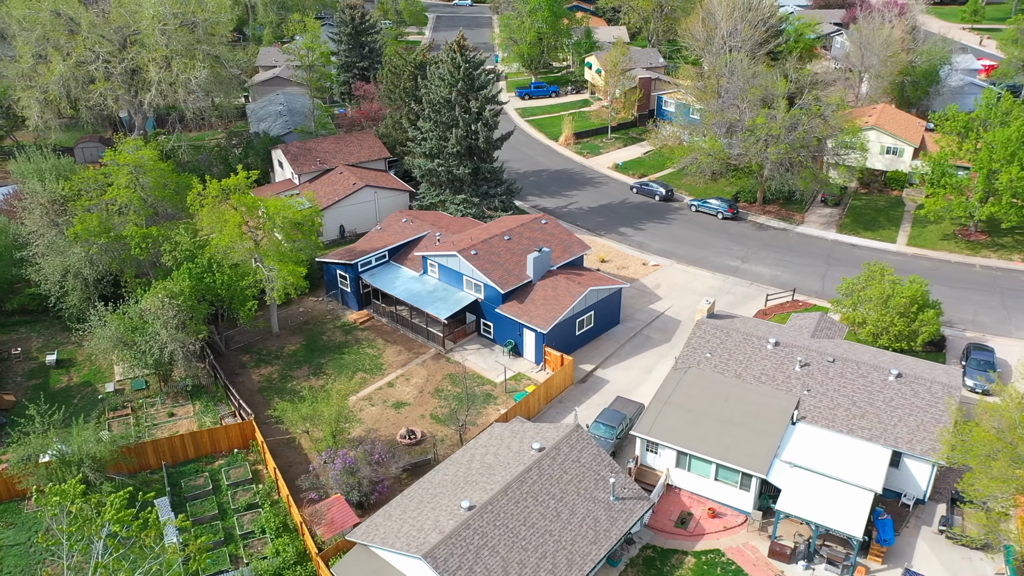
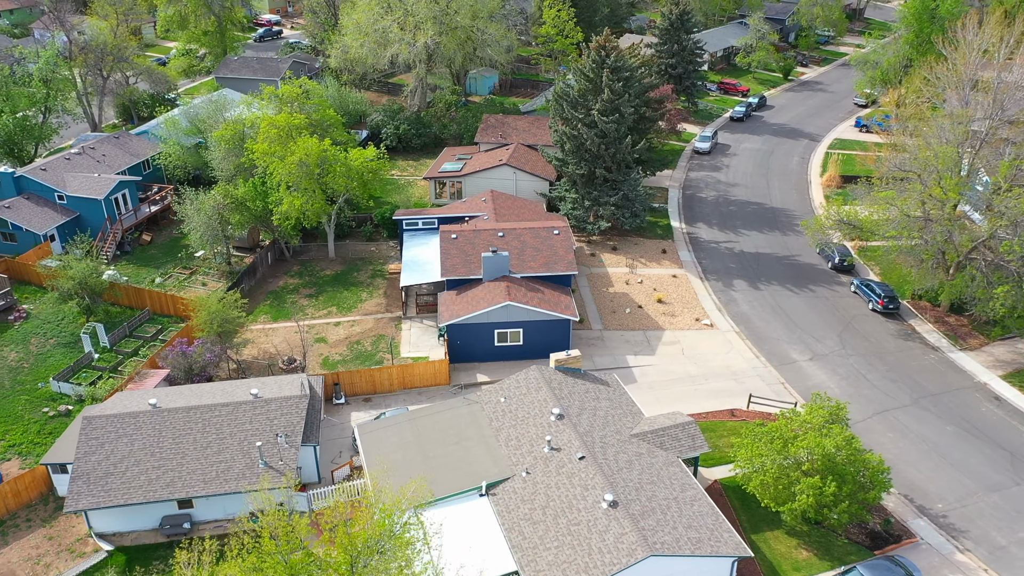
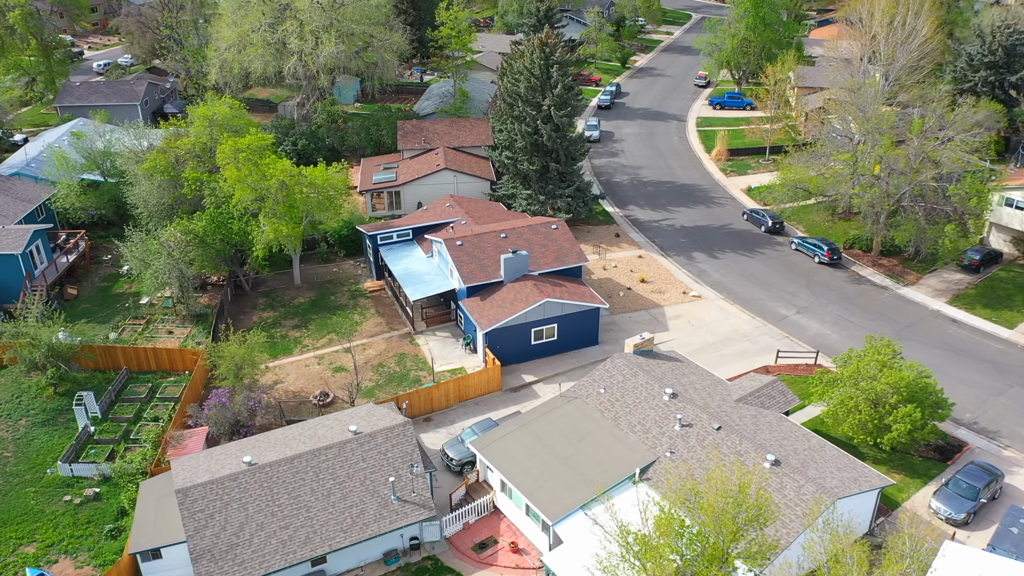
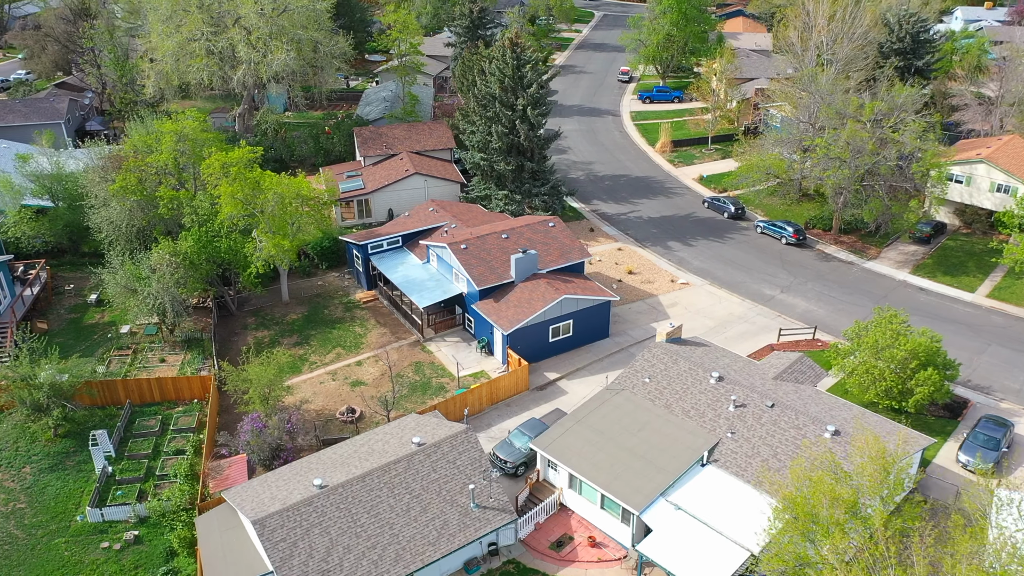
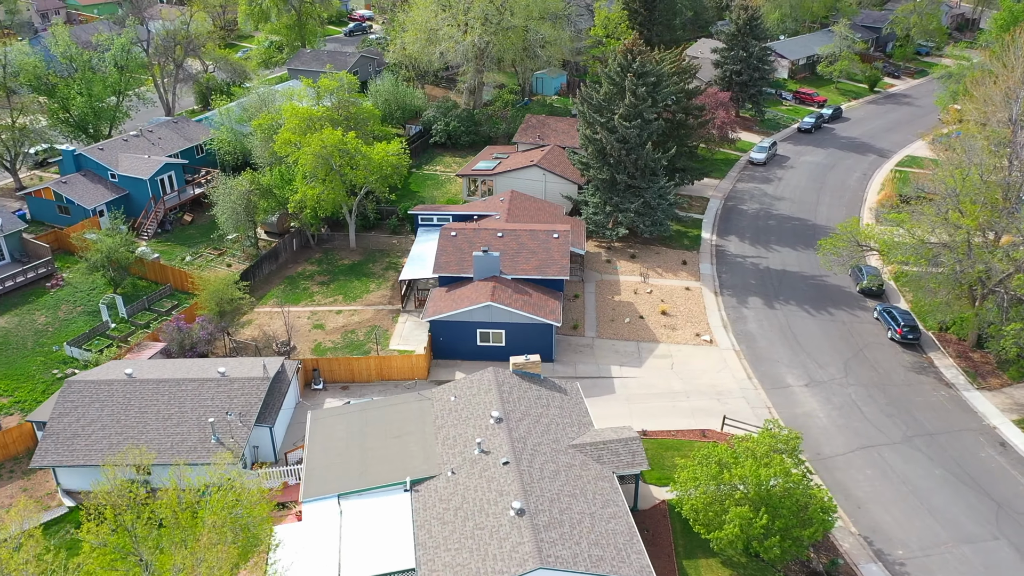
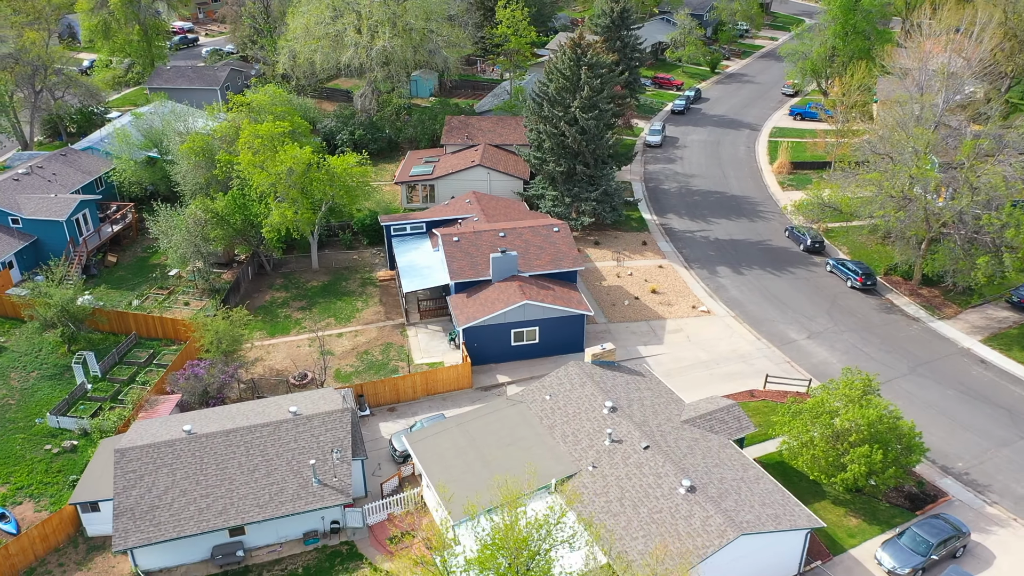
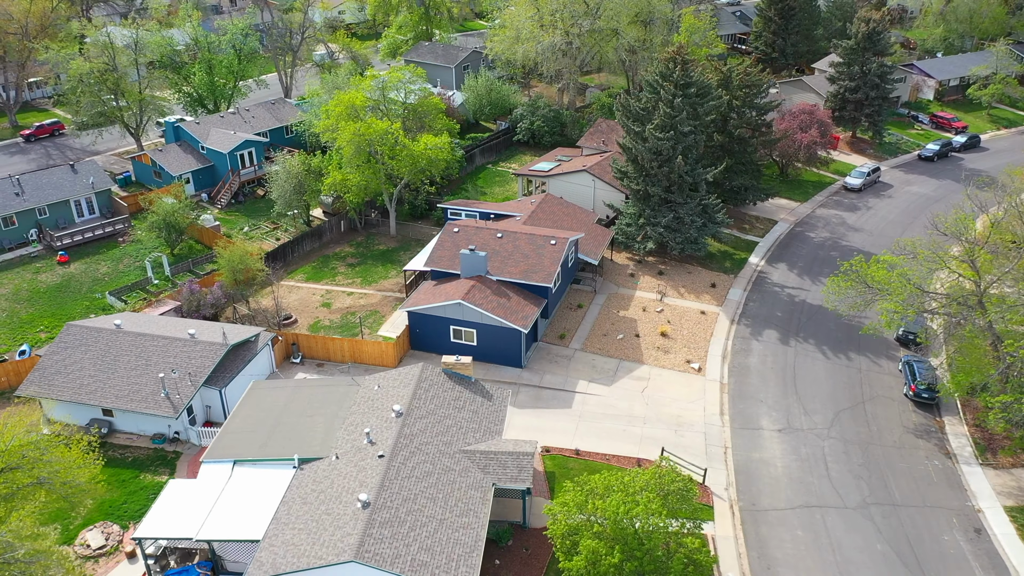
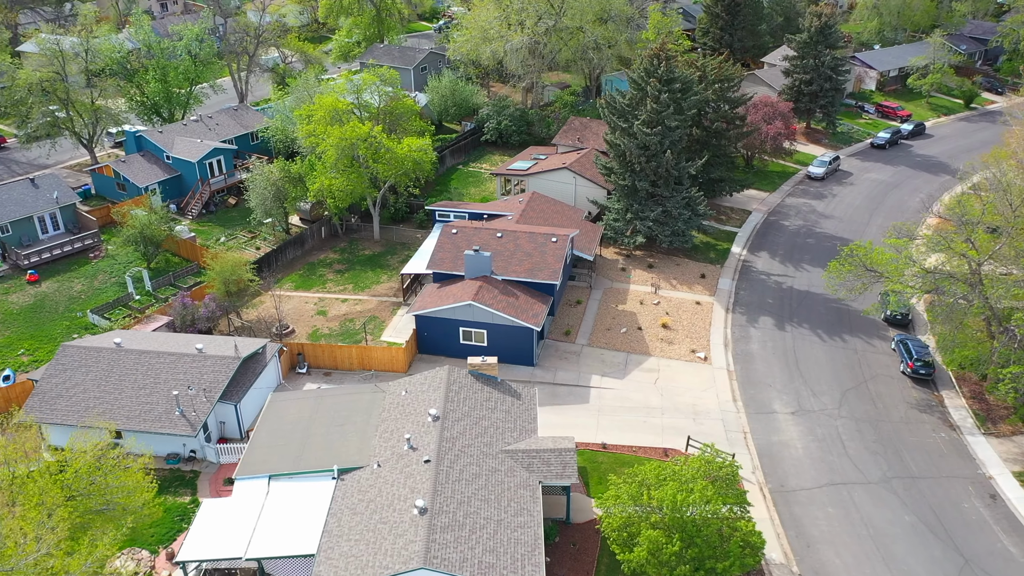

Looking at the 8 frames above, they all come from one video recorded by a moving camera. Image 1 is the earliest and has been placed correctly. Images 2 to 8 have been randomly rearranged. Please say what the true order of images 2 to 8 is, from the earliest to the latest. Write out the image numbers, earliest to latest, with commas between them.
4, 3, 6, 2, 5, 8, 7
